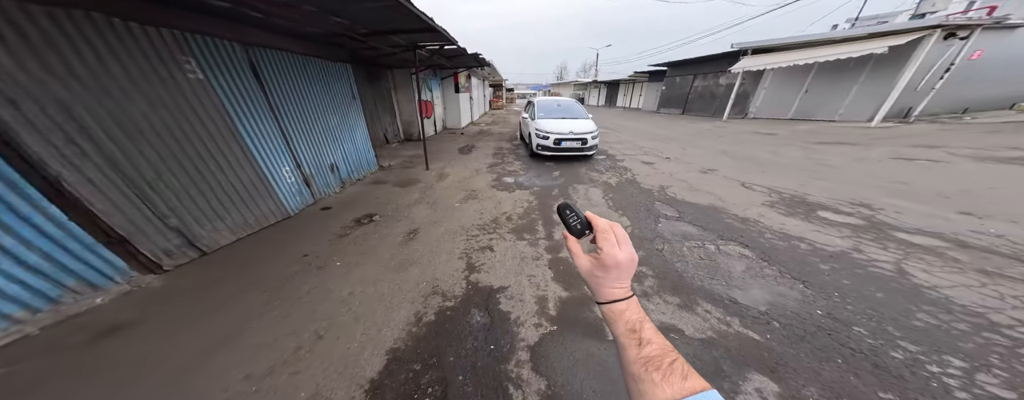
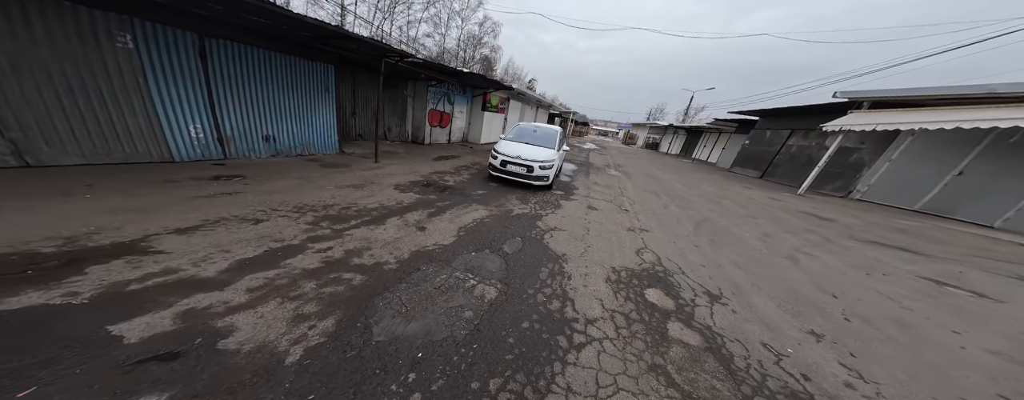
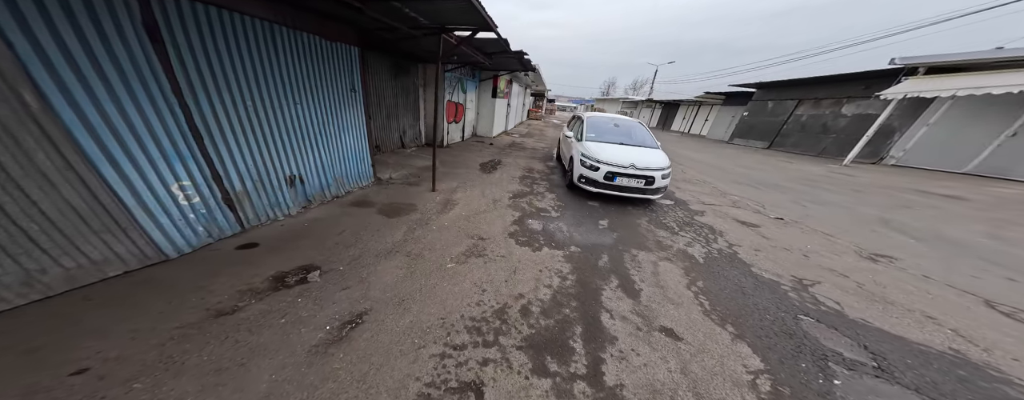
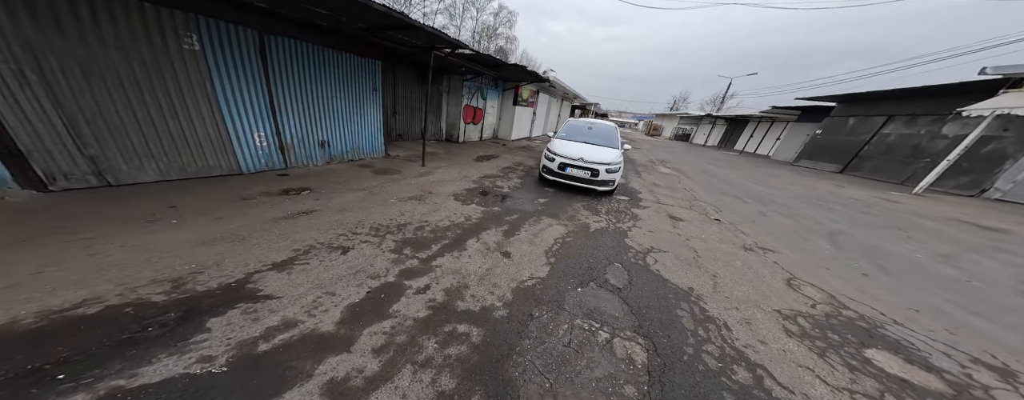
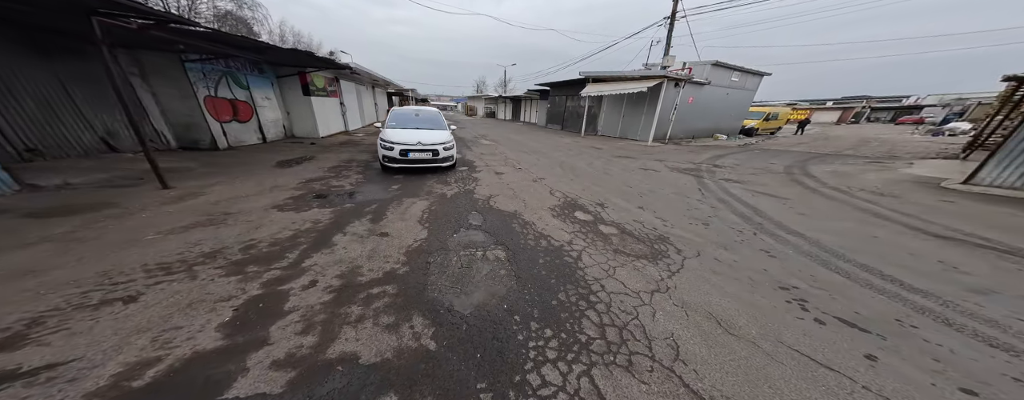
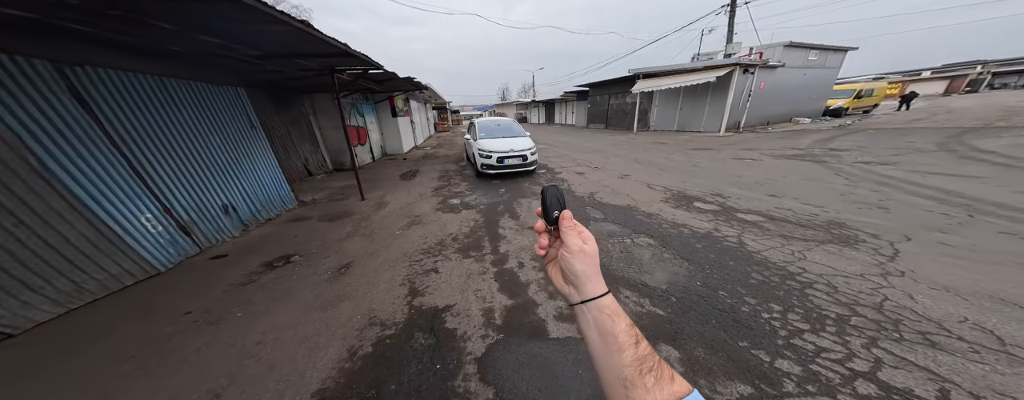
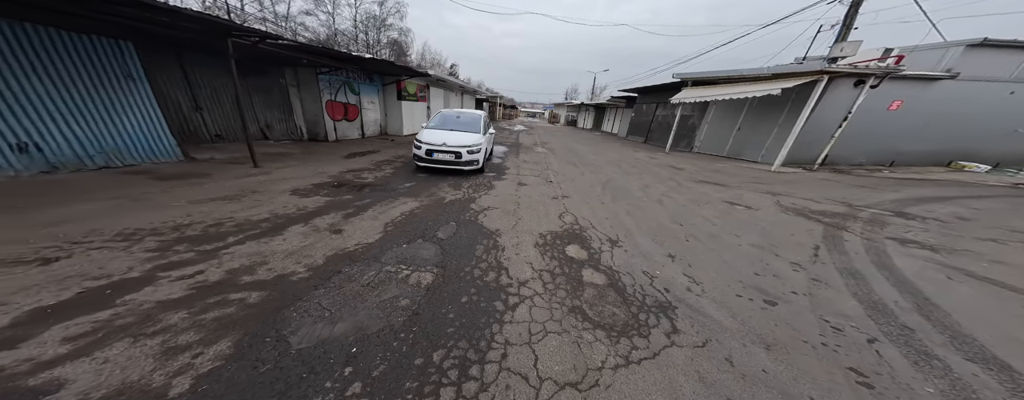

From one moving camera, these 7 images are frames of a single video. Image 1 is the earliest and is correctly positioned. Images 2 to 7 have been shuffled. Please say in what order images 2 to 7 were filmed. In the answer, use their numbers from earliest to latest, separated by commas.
6, 5, 7, 2, 4, 3
